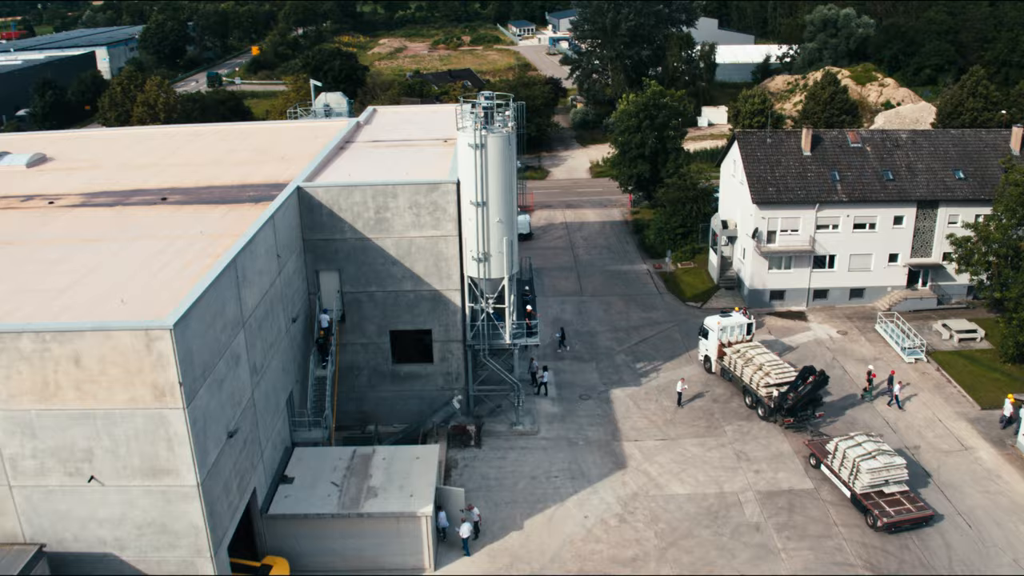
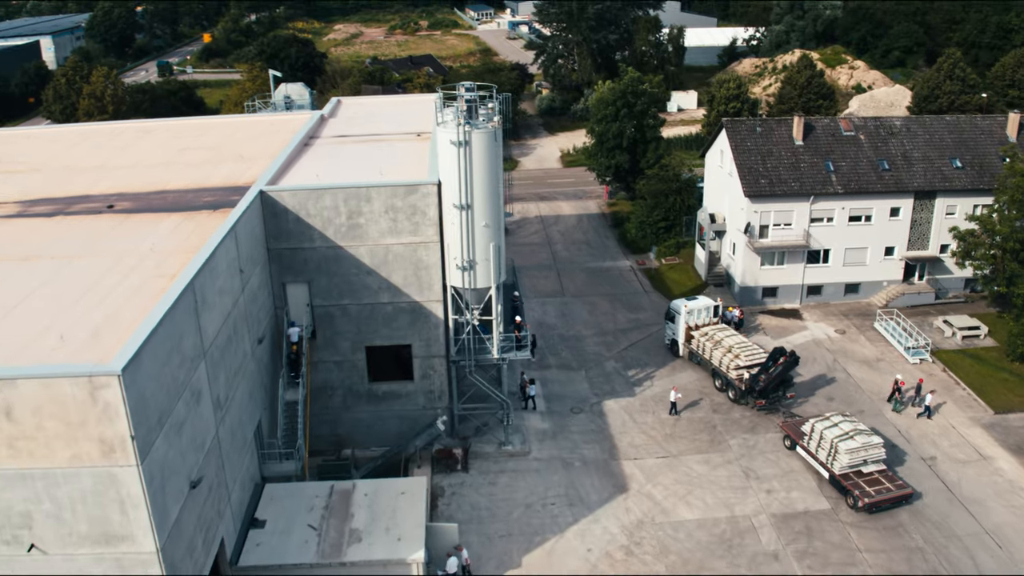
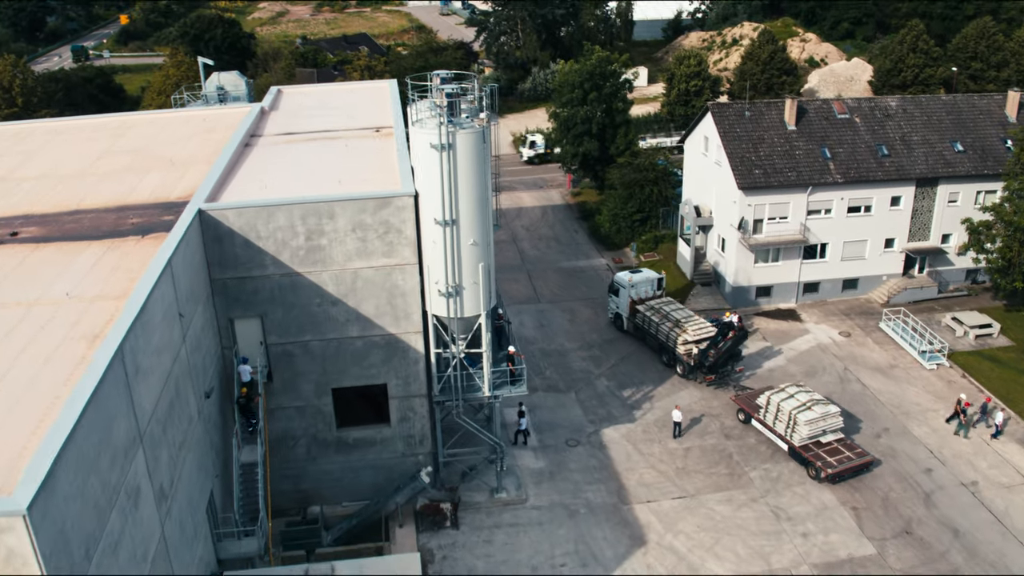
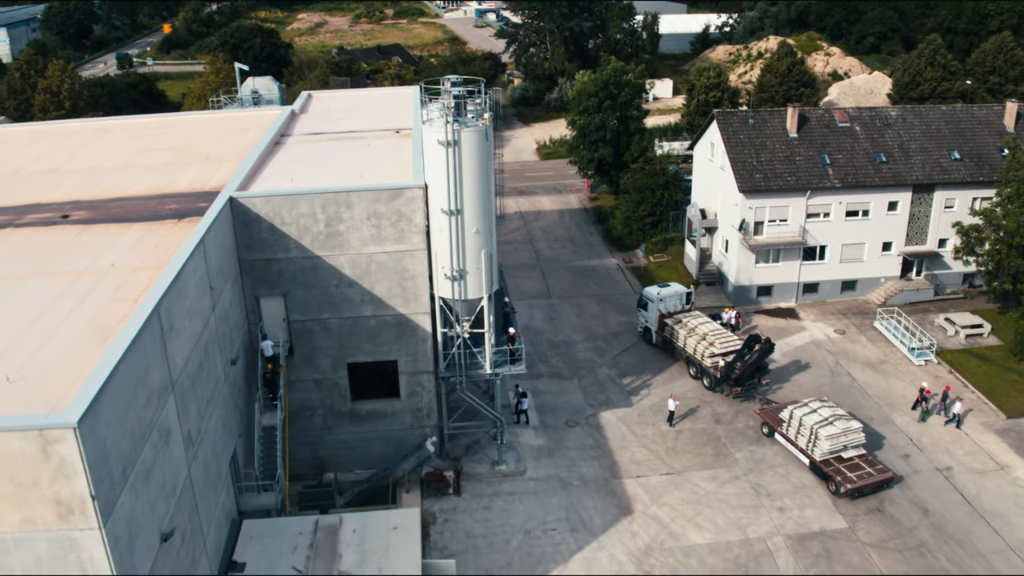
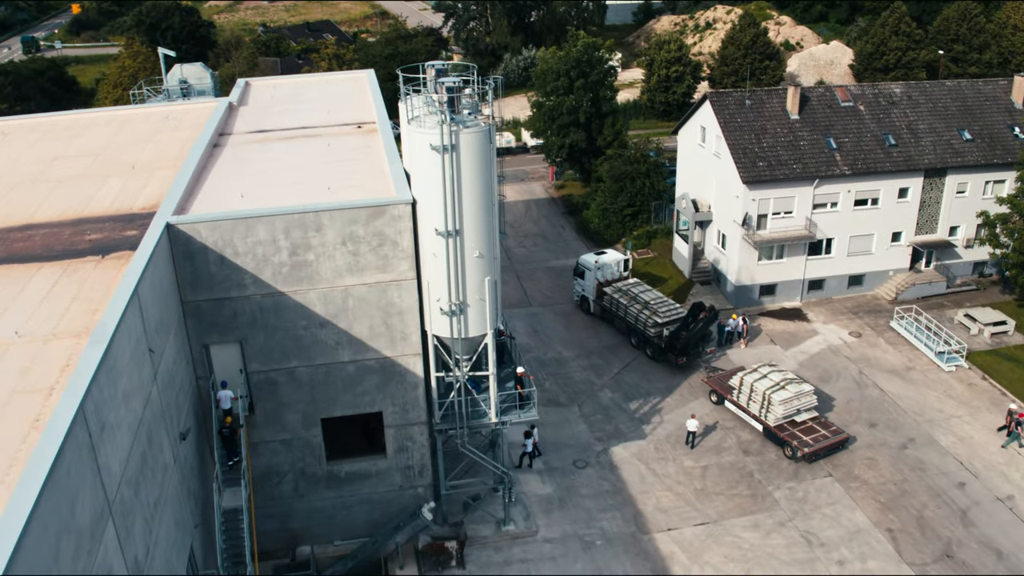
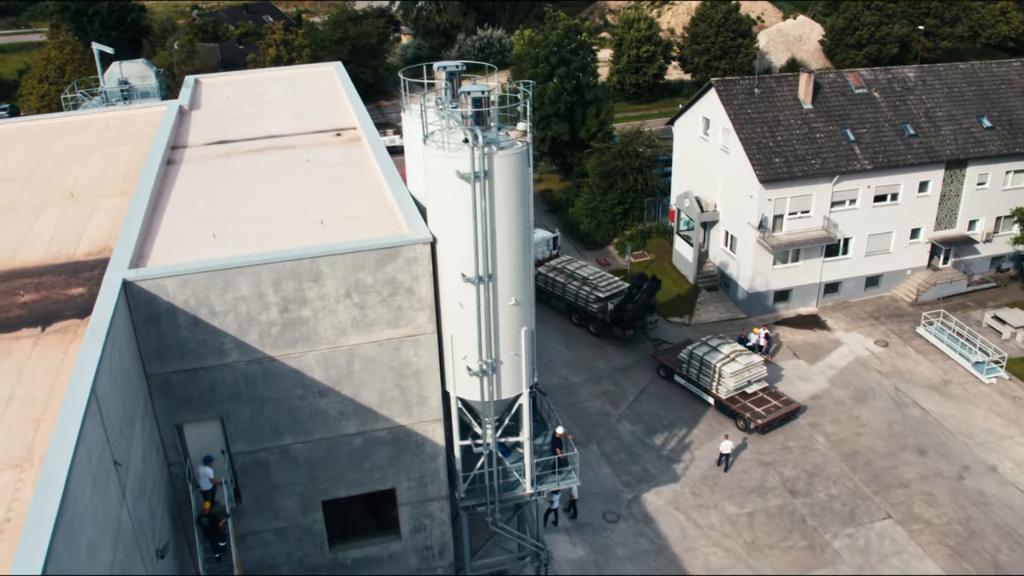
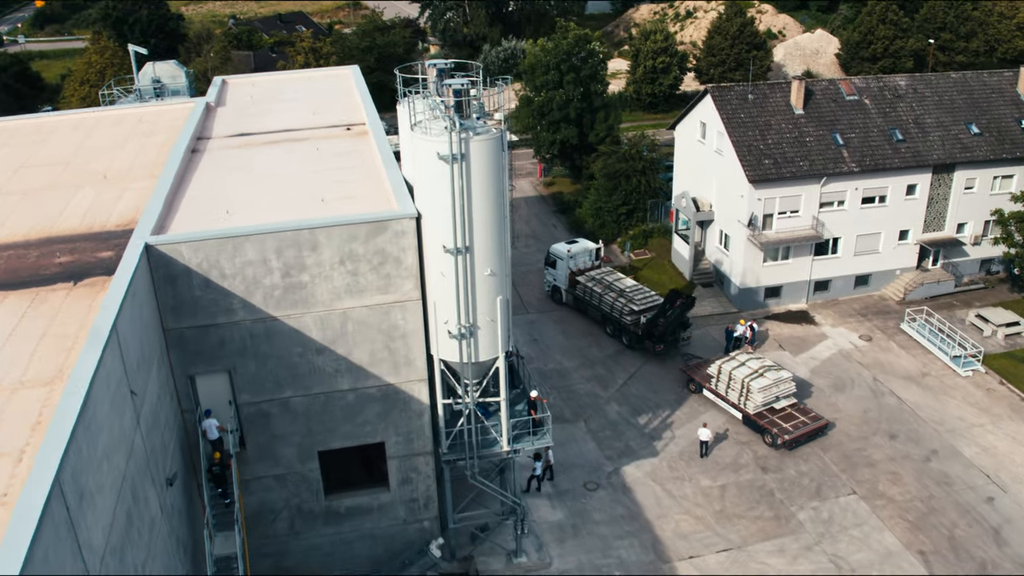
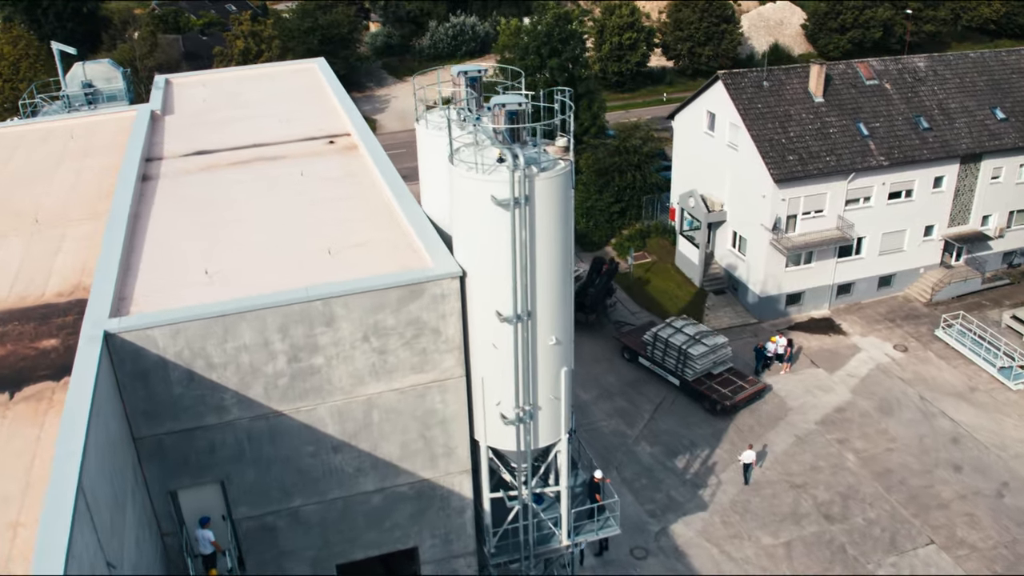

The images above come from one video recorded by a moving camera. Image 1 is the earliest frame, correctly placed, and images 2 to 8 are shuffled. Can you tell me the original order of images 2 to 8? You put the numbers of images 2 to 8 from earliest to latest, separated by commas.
2, 4, 3, 5, 7, 6, 8
